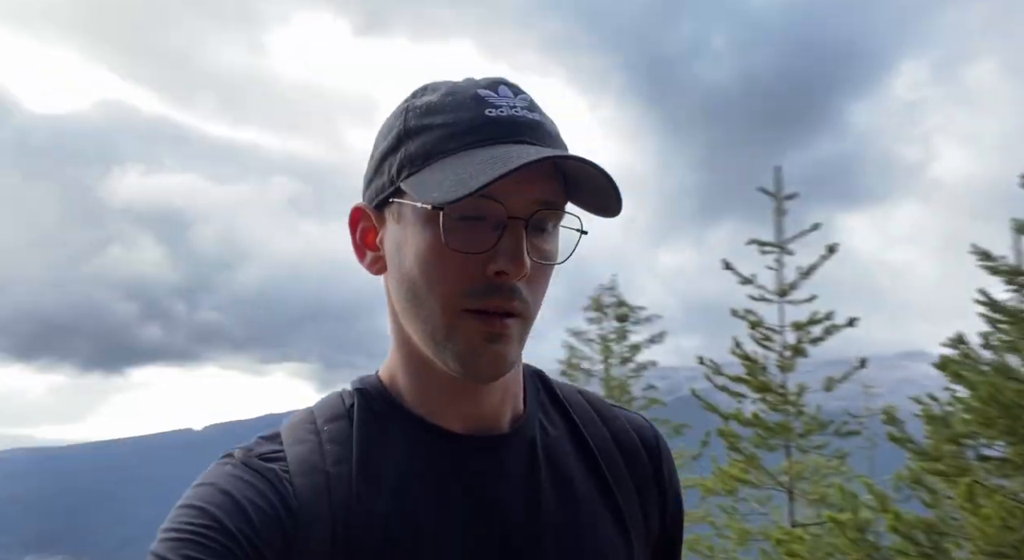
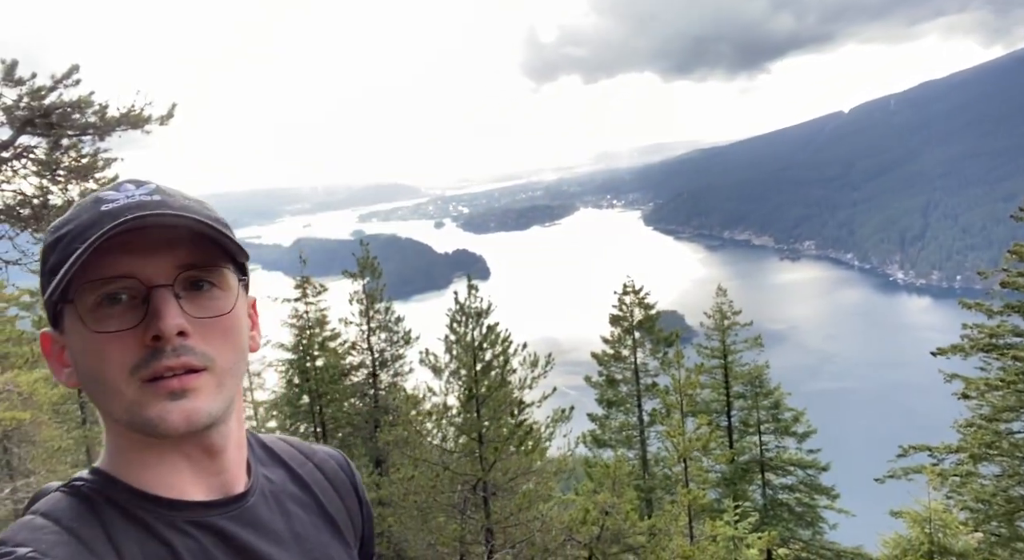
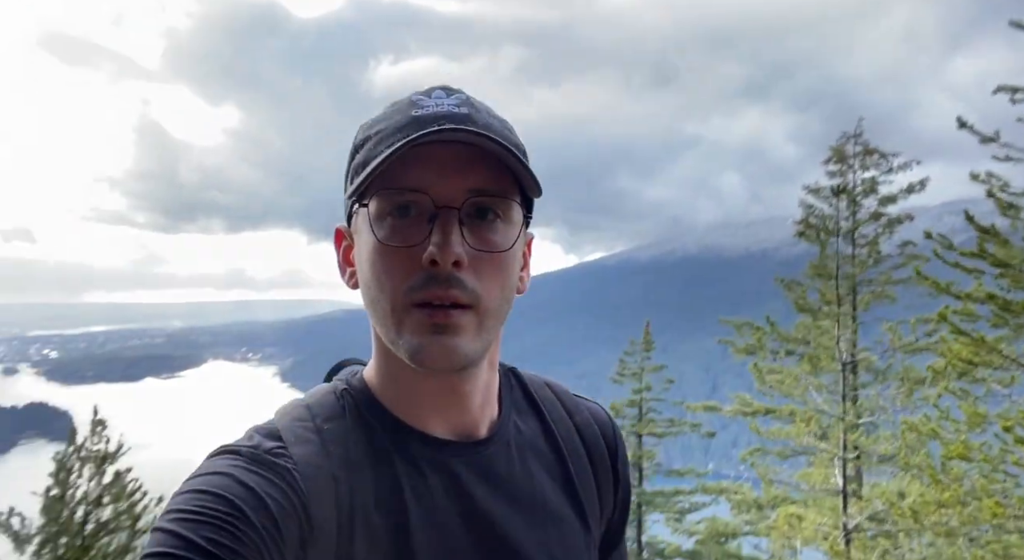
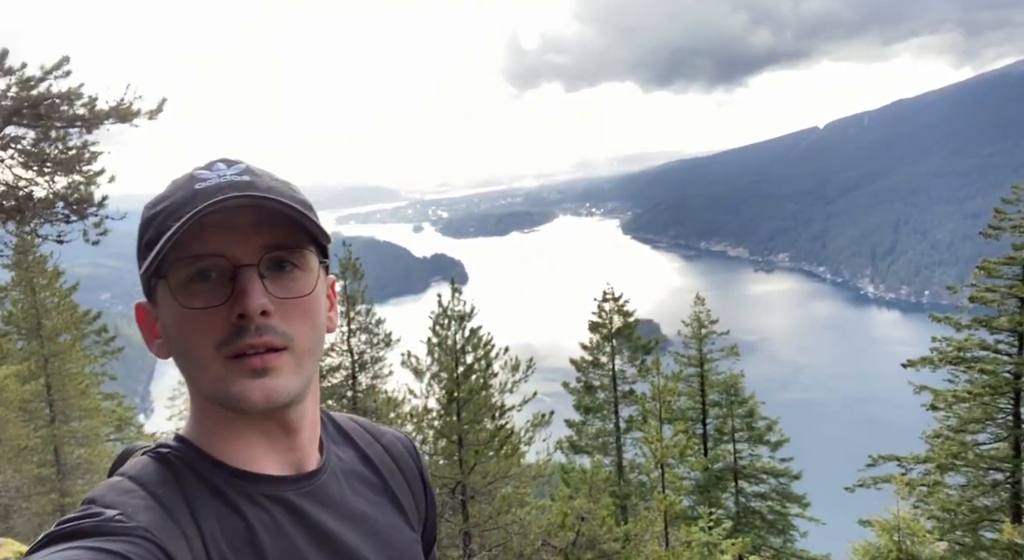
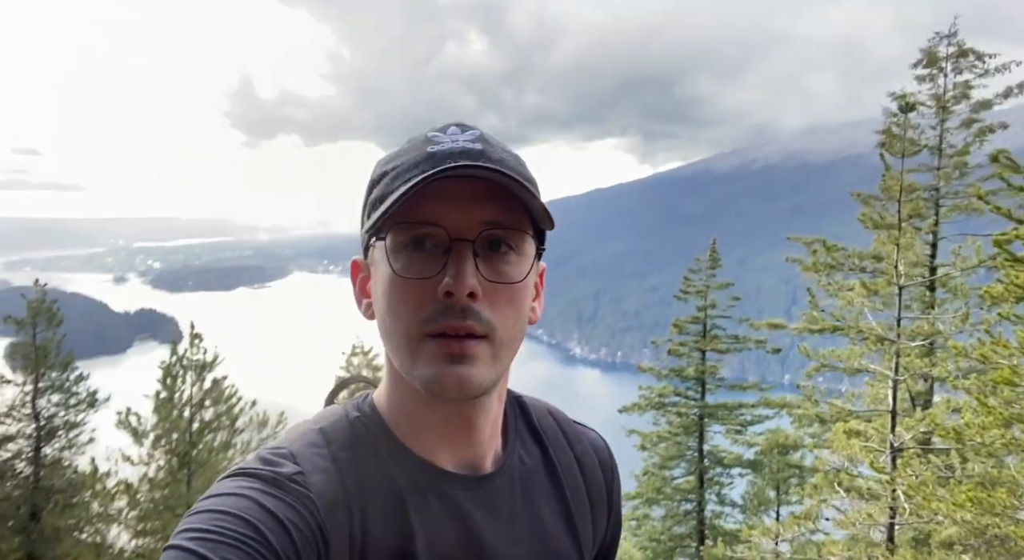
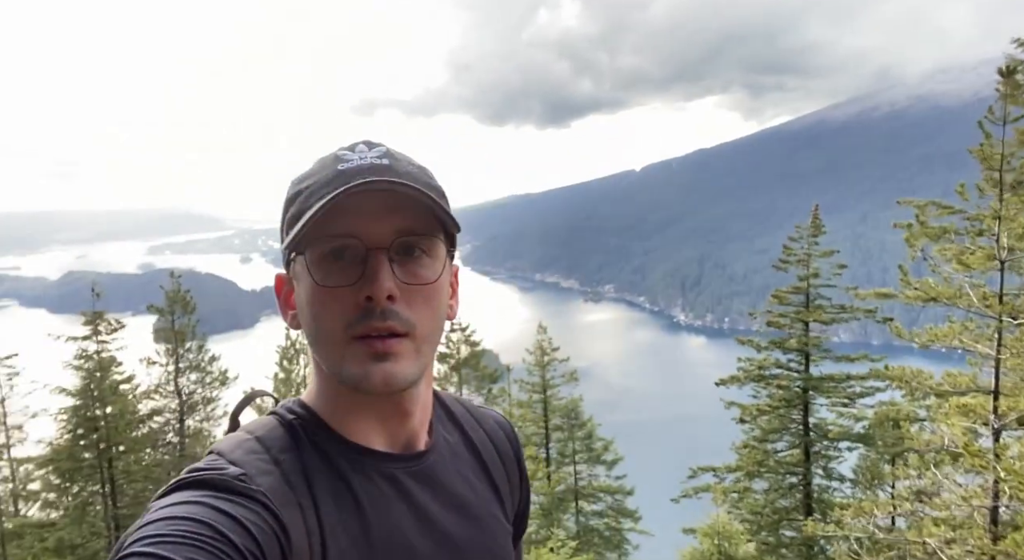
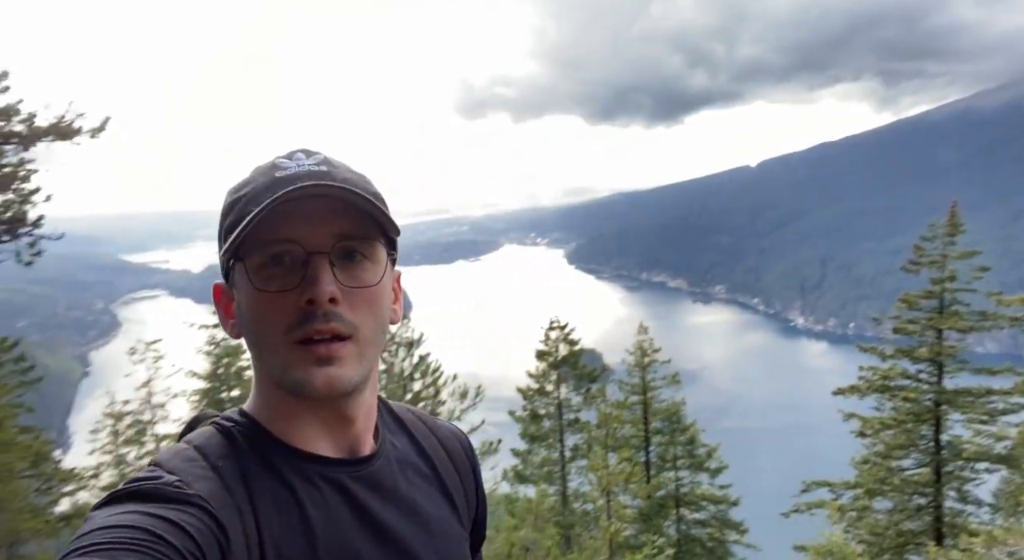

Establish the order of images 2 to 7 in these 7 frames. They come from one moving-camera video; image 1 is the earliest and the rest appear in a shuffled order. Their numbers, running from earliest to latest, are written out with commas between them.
3, 5, 6, 7, 4, 2
